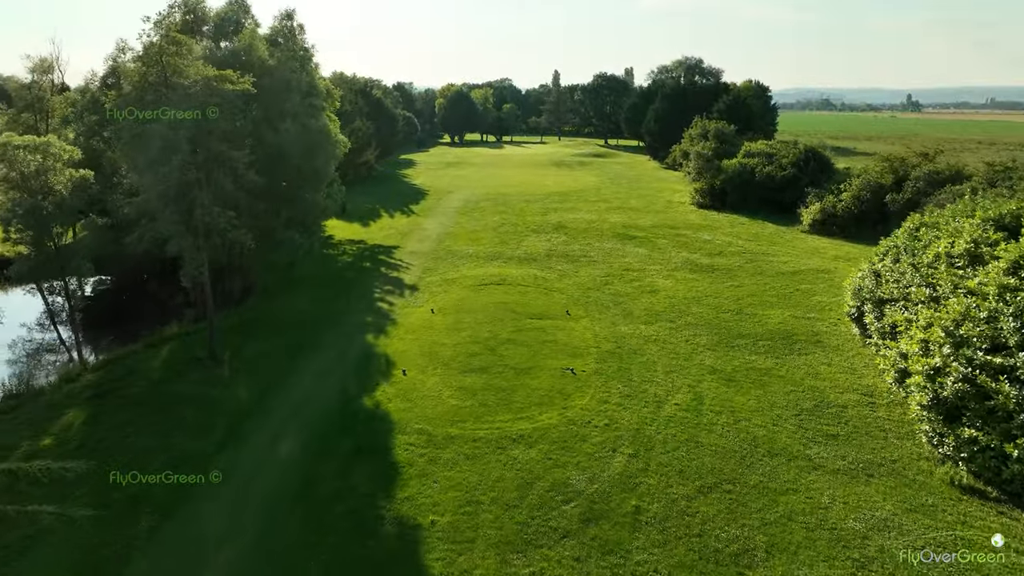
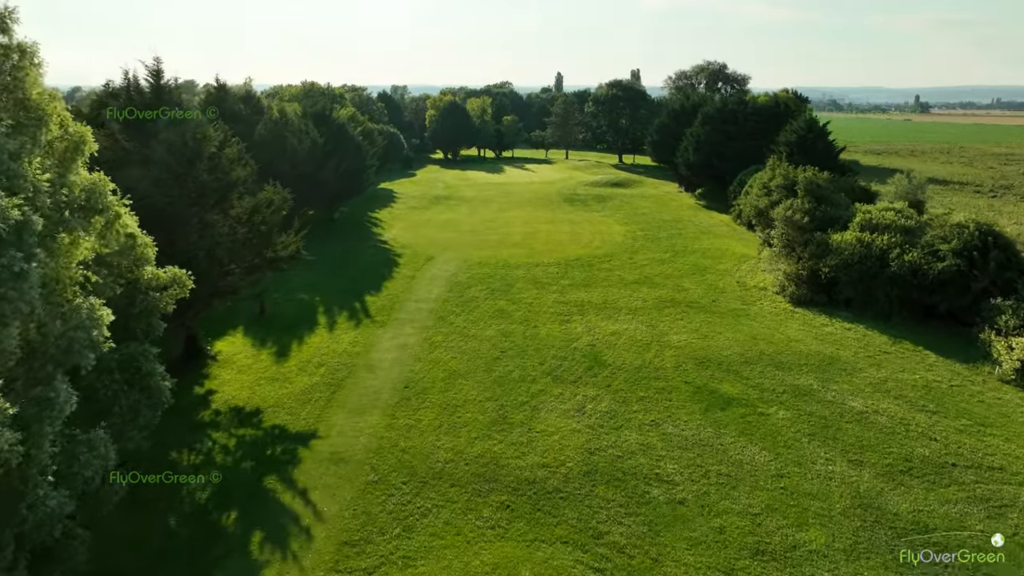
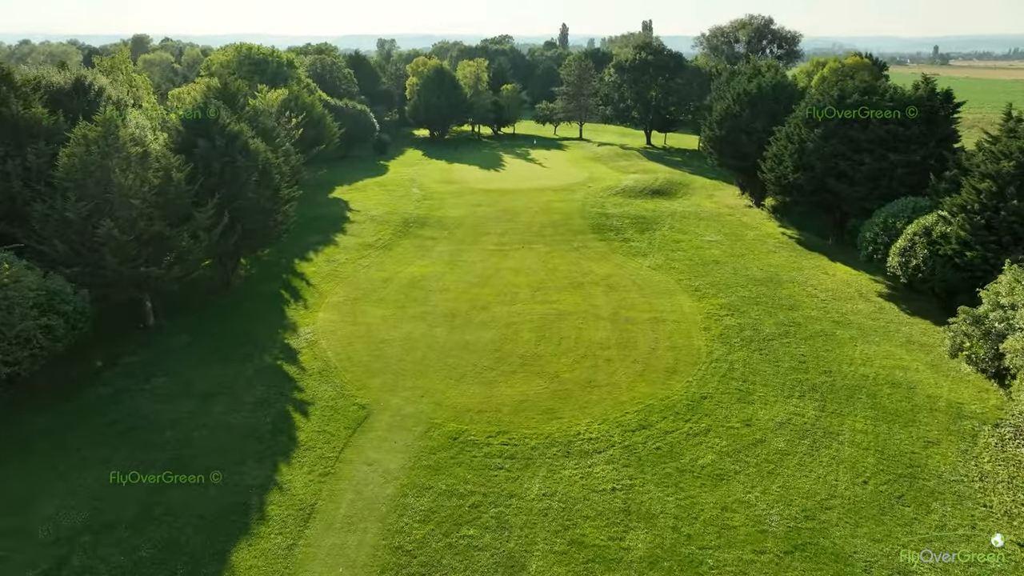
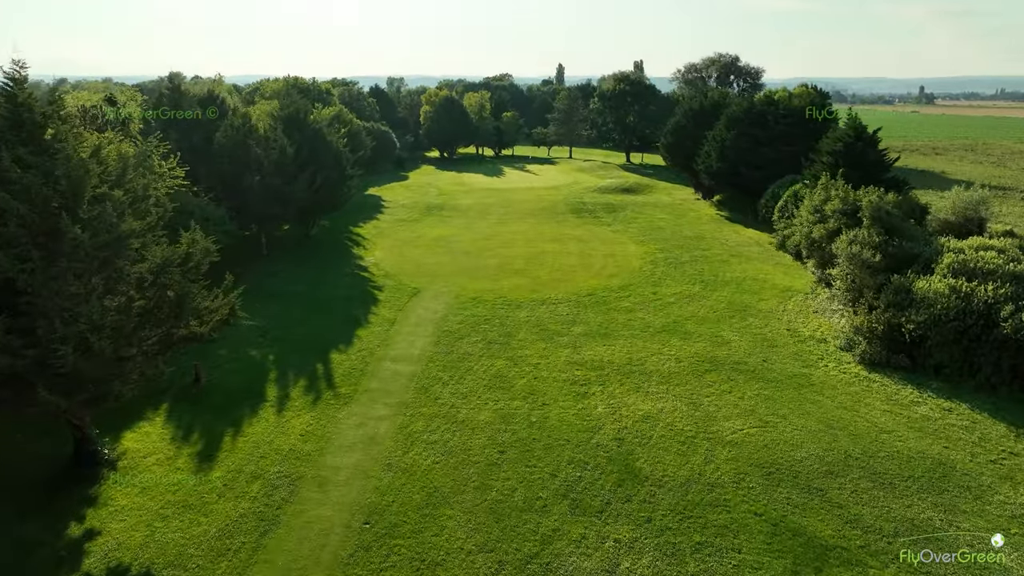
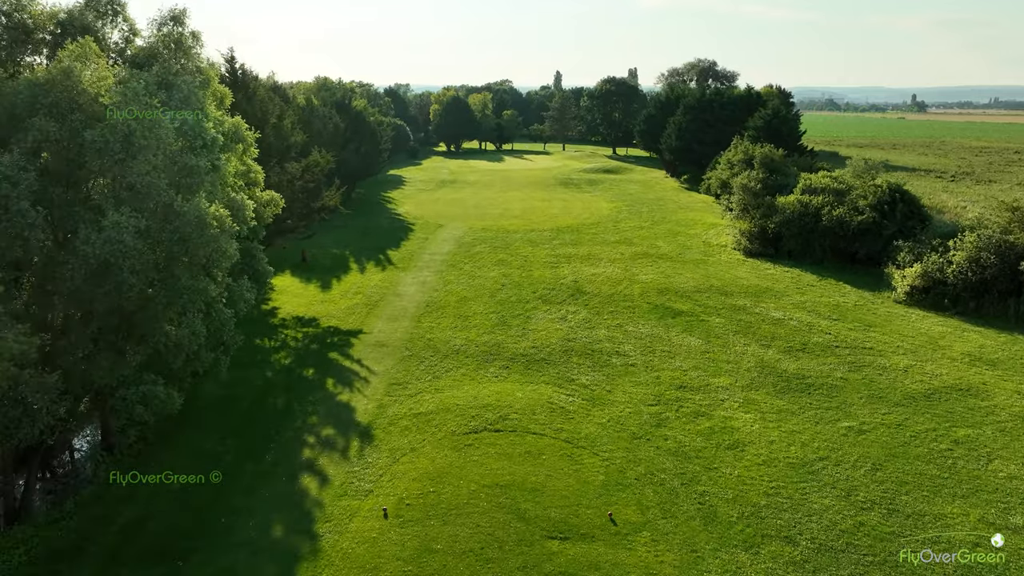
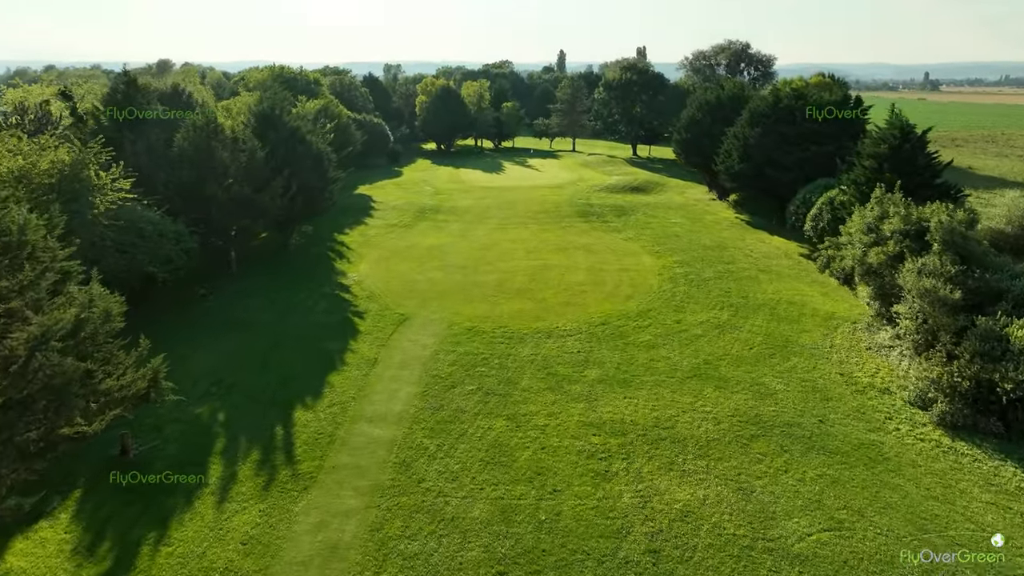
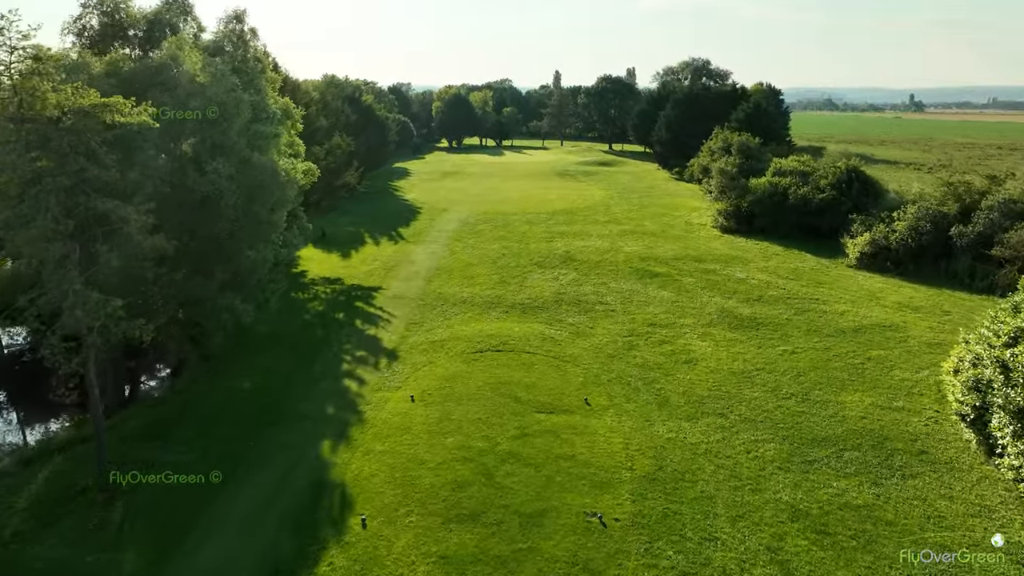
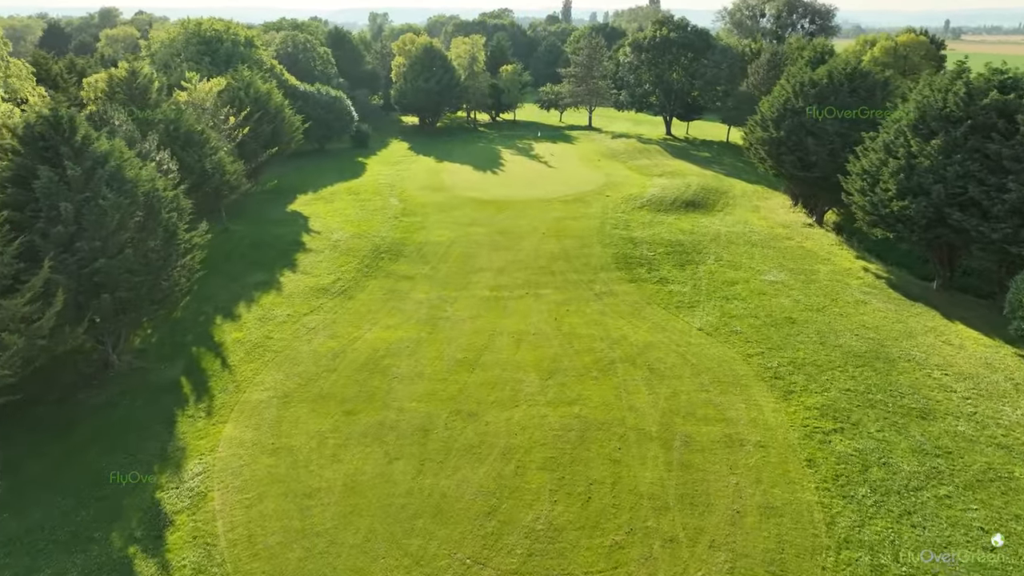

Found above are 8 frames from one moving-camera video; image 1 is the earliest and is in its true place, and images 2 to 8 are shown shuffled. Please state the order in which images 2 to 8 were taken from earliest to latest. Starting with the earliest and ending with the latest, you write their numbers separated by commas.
7, 5, 2, 4, 6, 3, 8
